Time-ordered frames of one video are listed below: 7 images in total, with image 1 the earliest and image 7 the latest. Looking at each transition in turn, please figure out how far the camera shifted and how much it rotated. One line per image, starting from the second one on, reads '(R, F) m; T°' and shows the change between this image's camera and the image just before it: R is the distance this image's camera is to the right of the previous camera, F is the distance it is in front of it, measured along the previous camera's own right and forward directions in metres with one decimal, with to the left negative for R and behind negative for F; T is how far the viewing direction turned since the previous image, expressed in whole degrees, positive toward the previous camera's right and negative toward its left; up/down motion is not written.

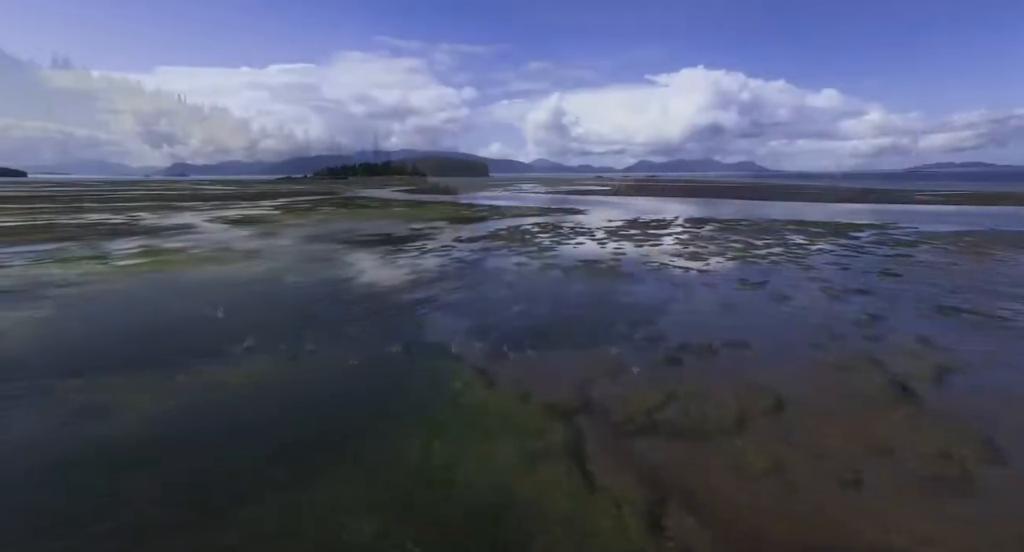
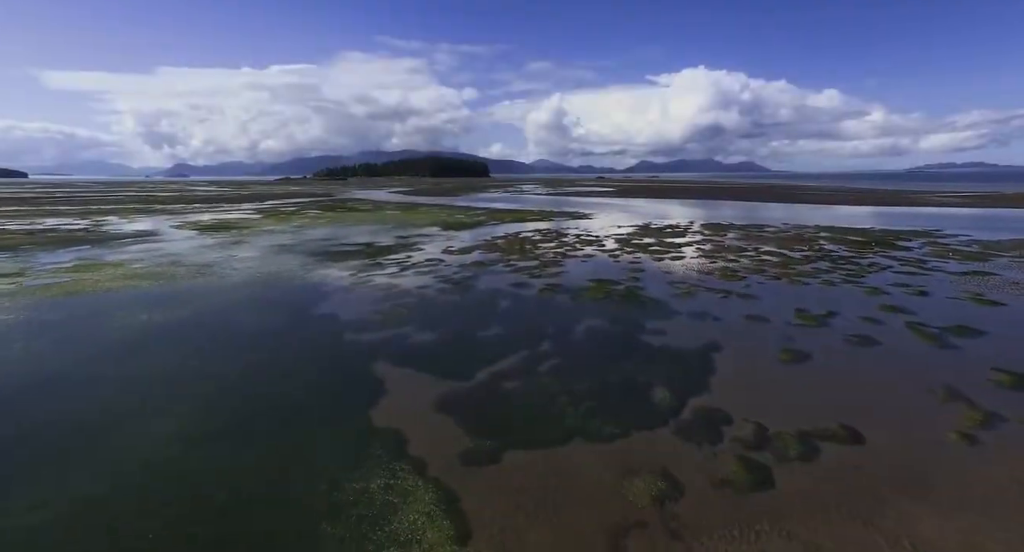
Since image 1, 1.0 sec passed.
(+0.1, +3.0) m; 0°
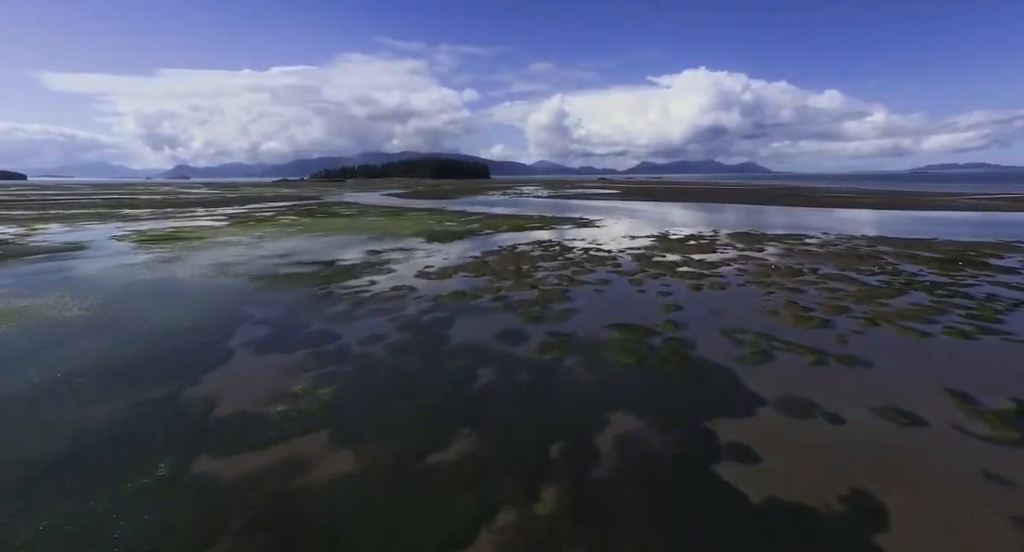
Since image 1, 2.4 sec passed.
(+0.3, +4.2) m; 0°
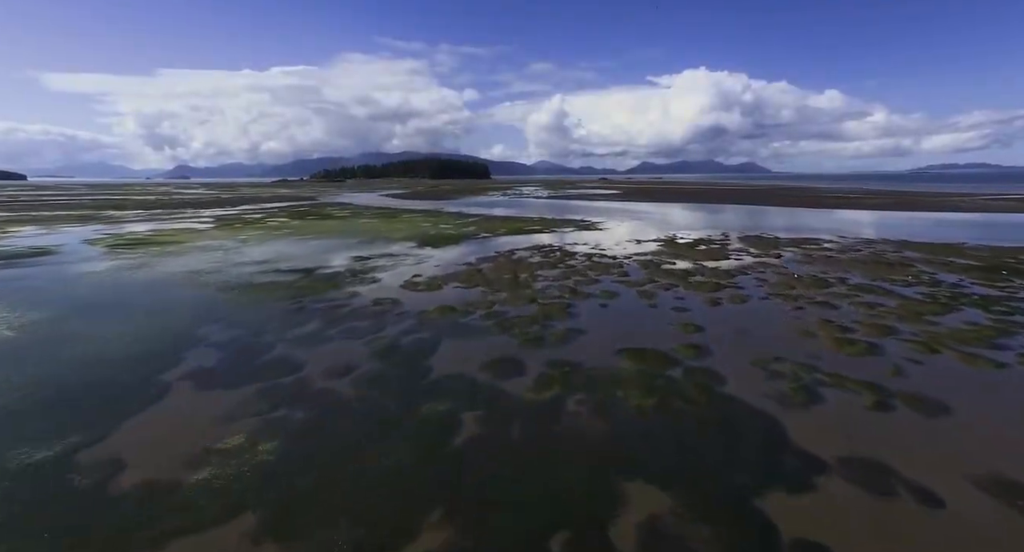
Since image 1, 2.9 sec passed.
(+0.1, +1.5) m; 0°
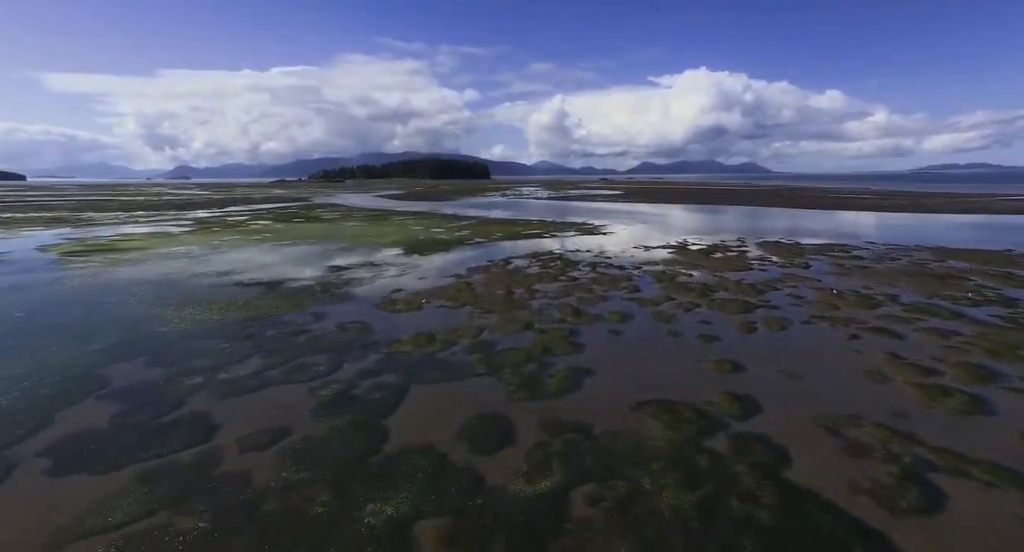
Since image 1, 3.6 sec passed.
(+0.2, +2.1) m; 0°
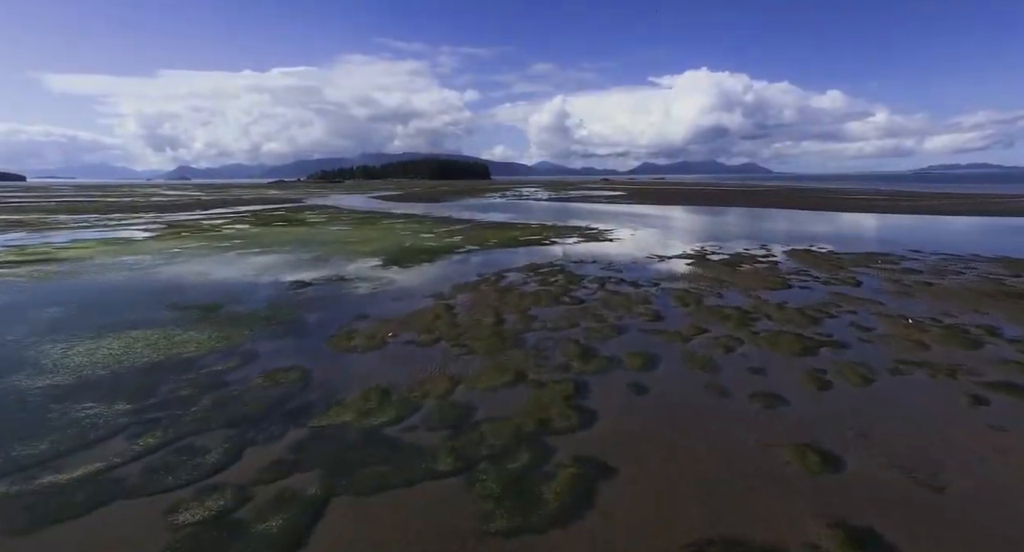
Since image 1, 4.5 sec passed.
(+0.2, +2.7) m; 0°
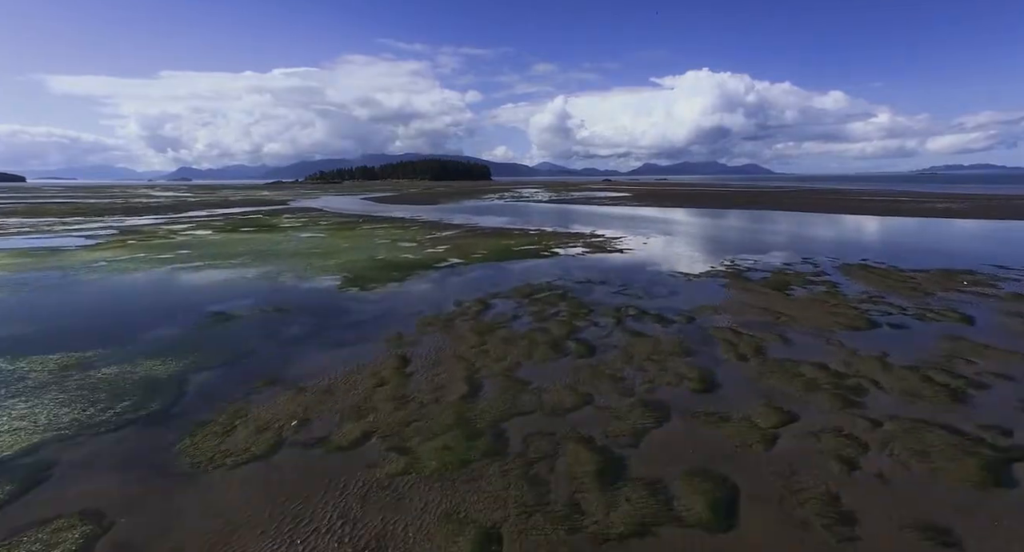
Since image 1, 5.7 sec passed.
(+0.3, +3.7) m; 0°
